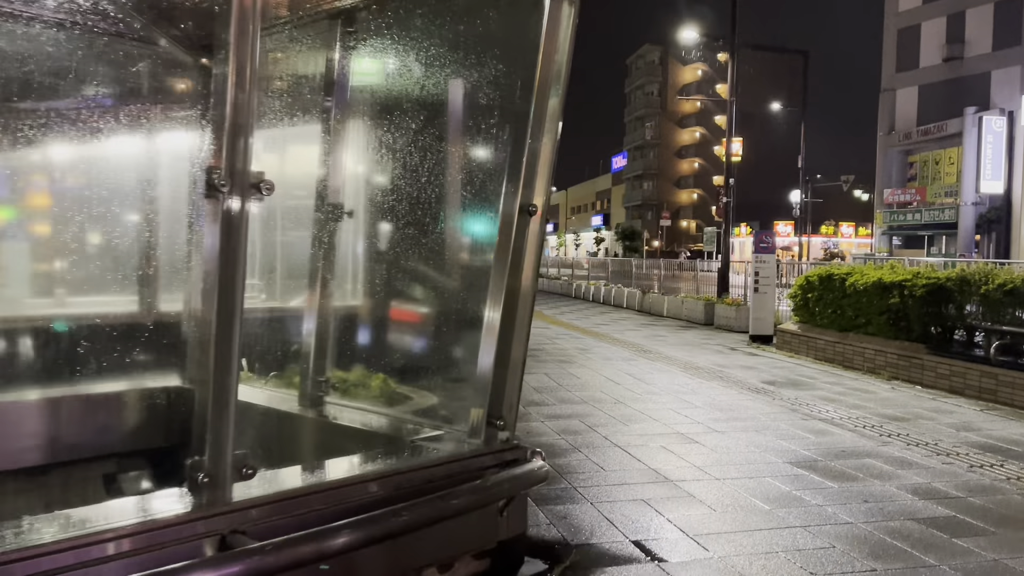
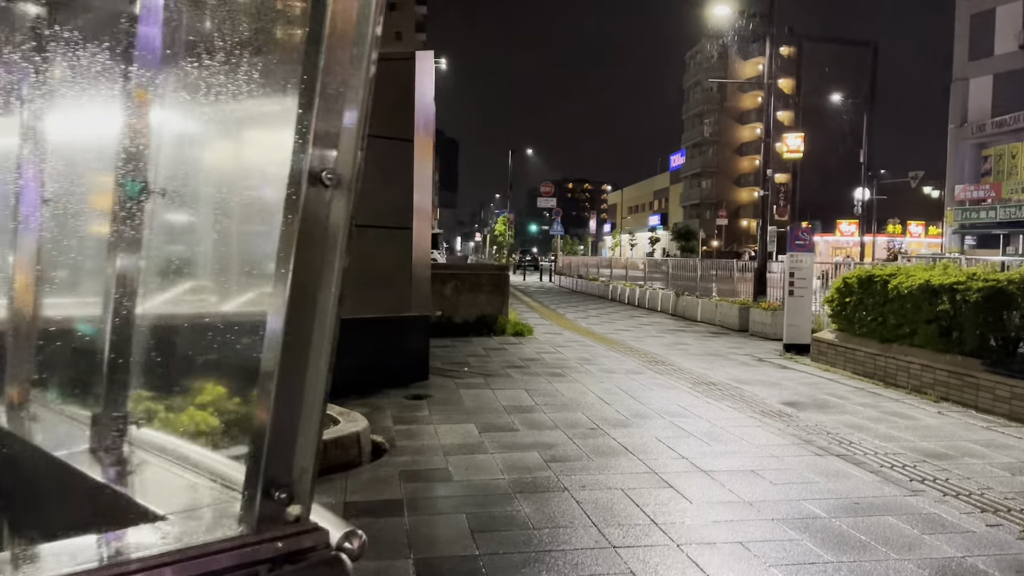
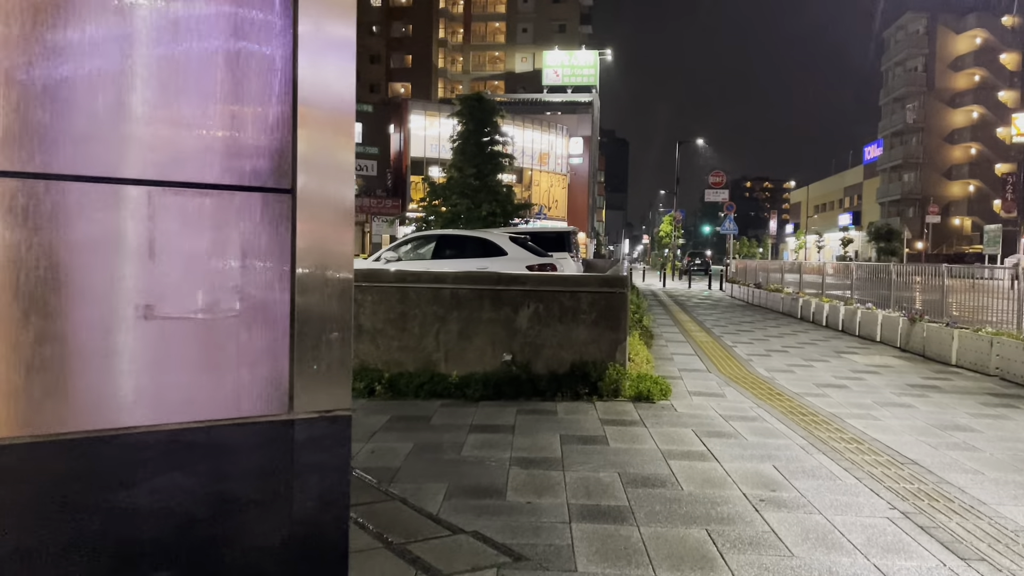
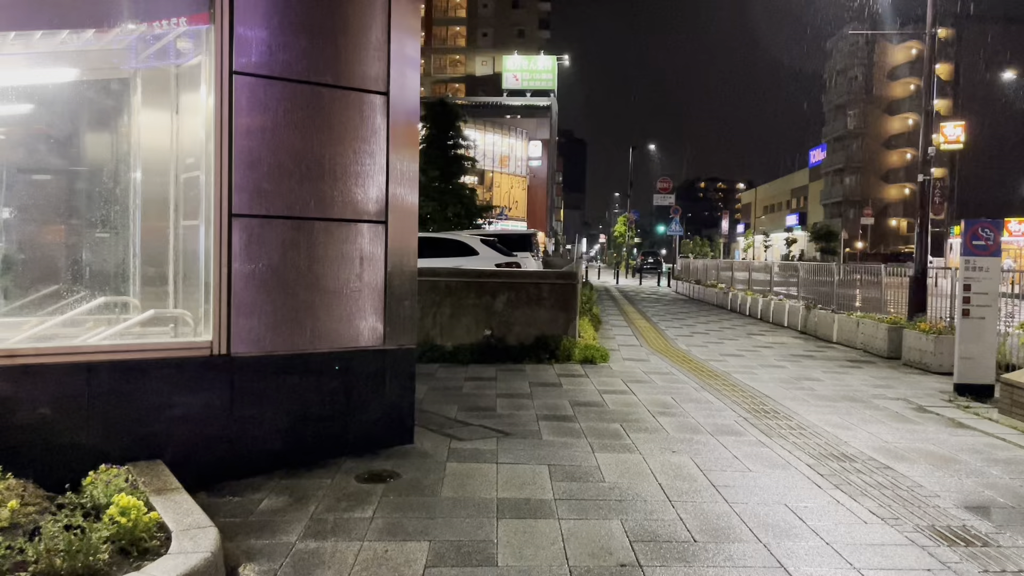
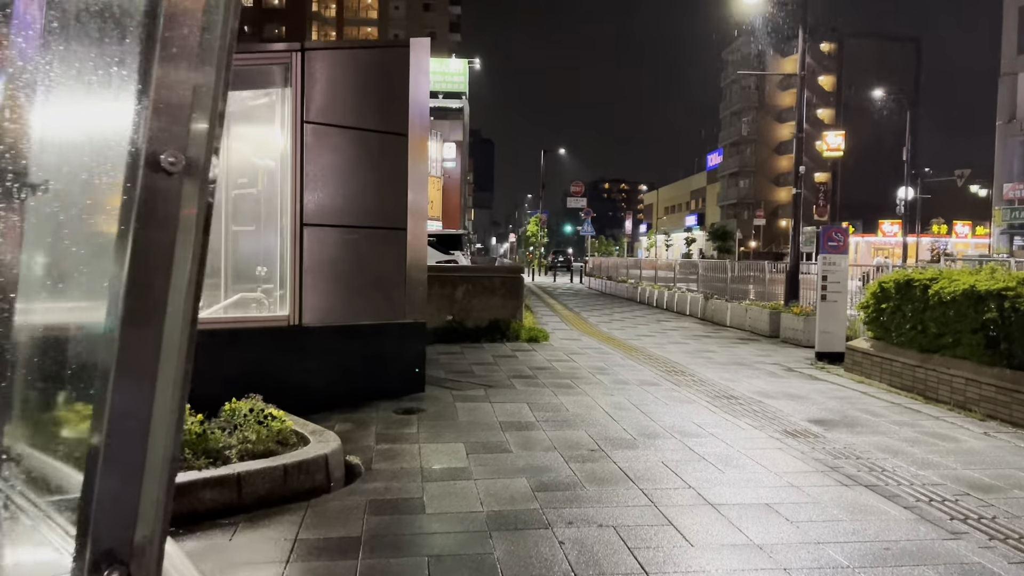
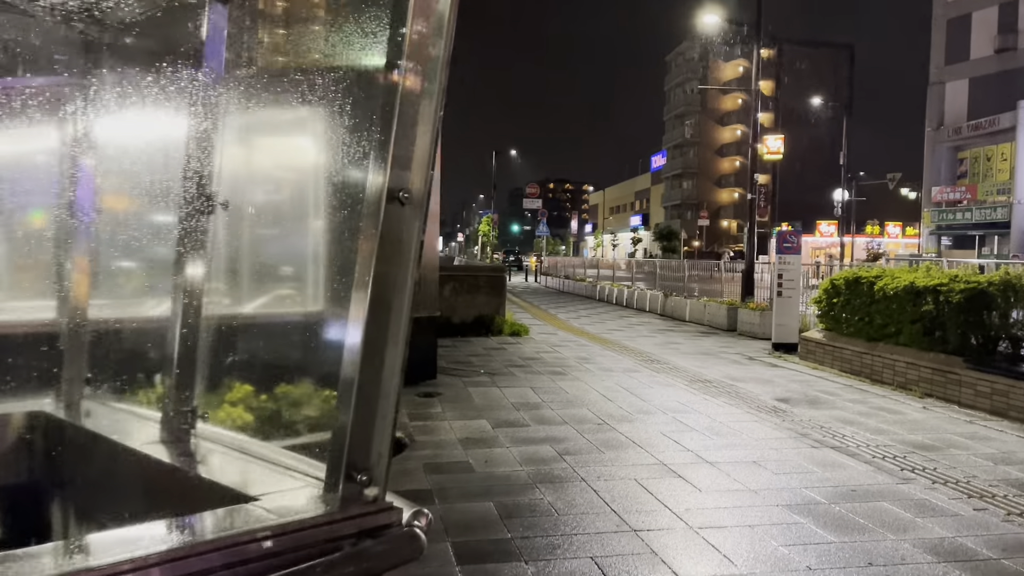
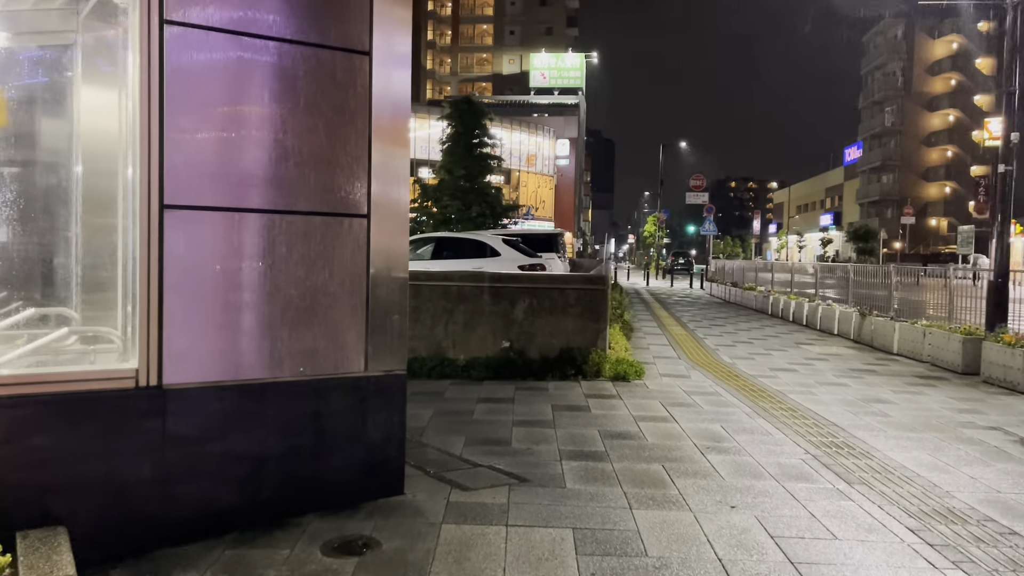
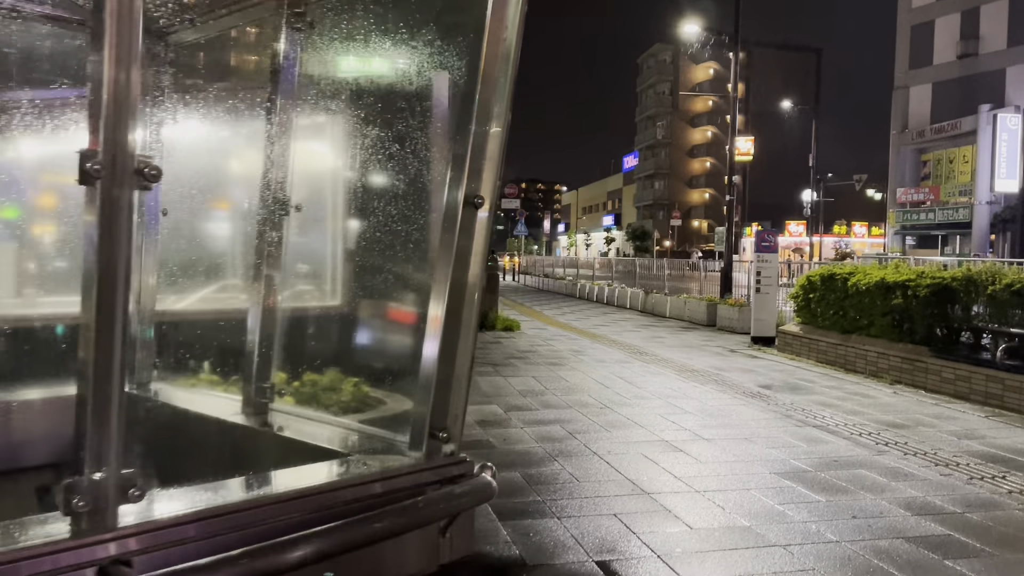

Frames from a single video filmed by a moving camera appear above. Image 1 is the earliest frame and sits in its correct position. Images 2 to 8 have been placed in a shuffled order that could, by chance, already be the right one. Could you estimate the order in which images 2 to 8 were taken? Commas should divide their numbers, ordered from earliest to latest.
8, 6, 2, 5, 4, 7, 3
